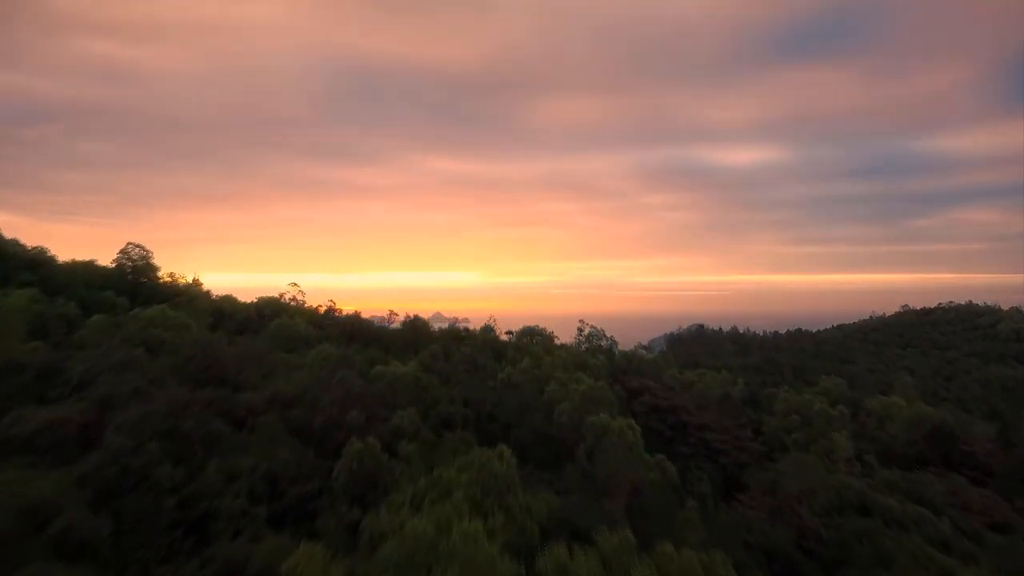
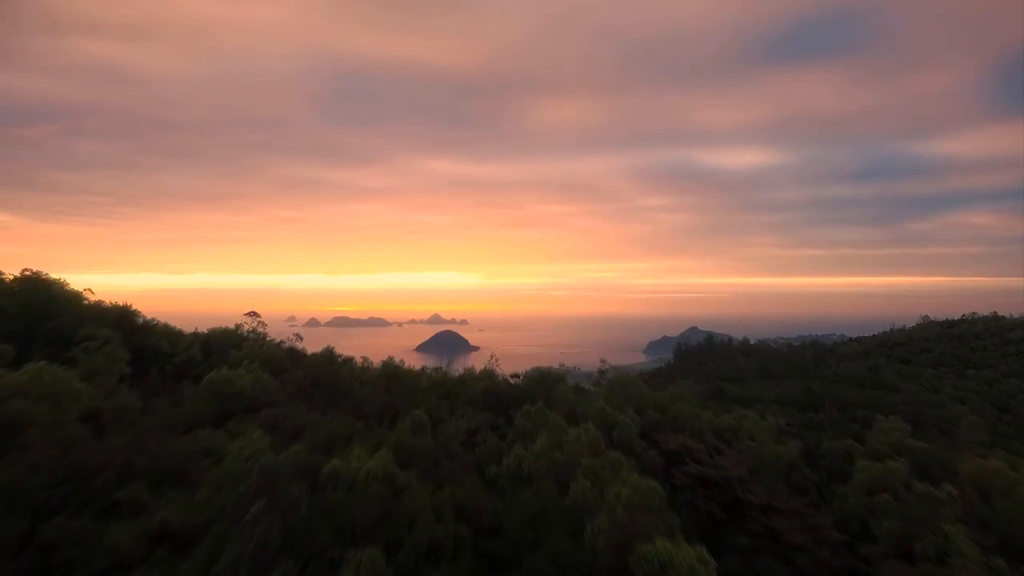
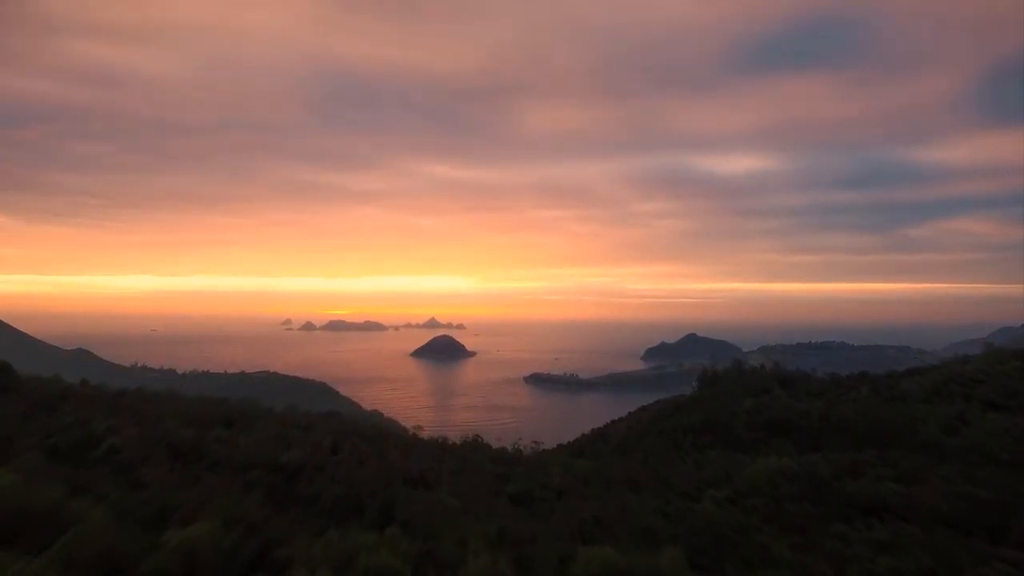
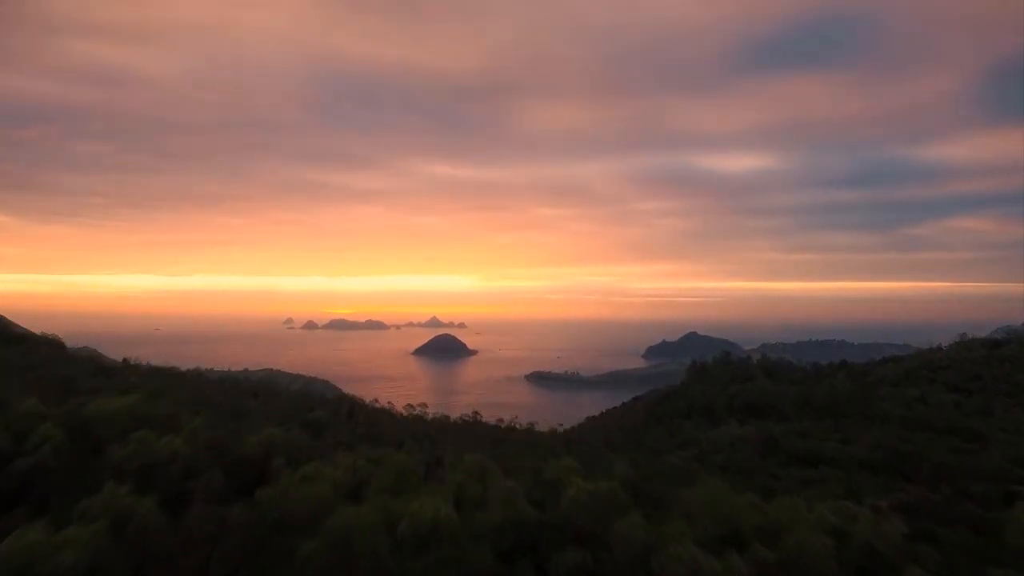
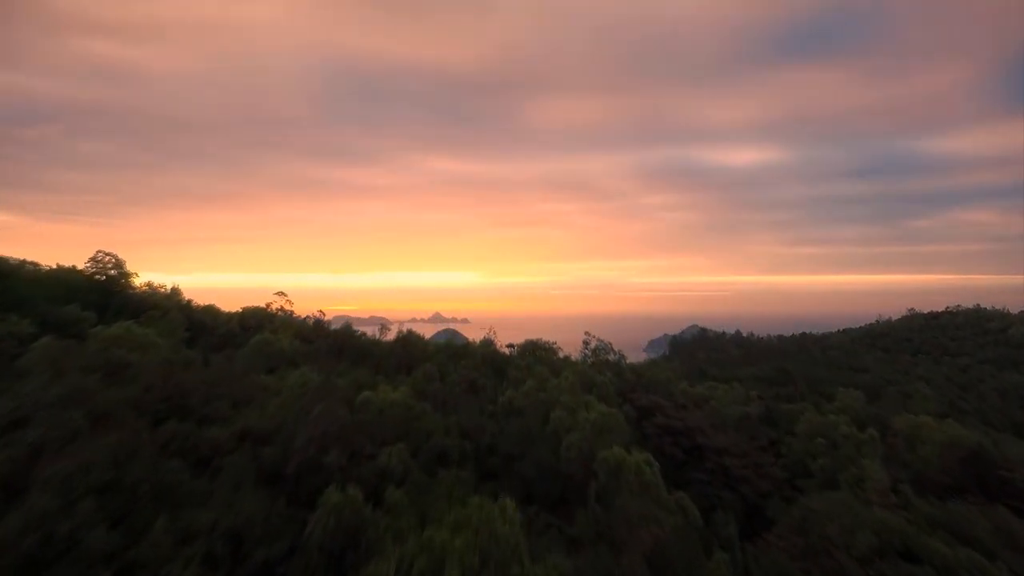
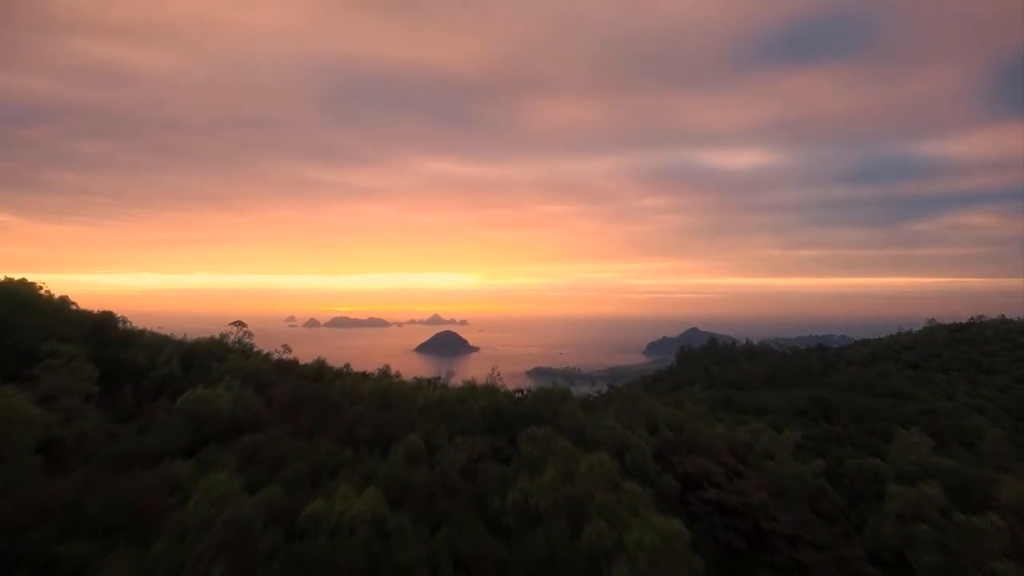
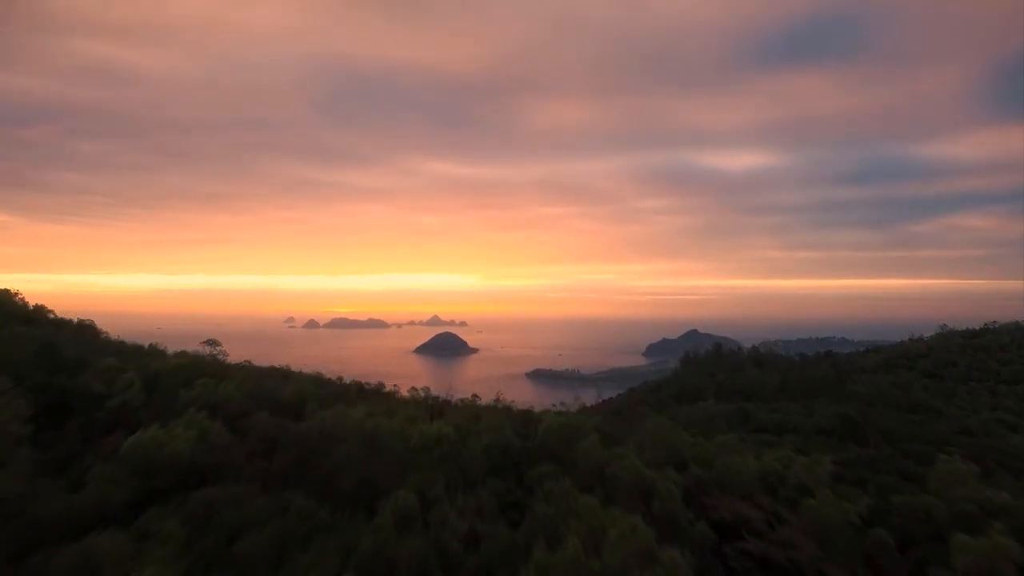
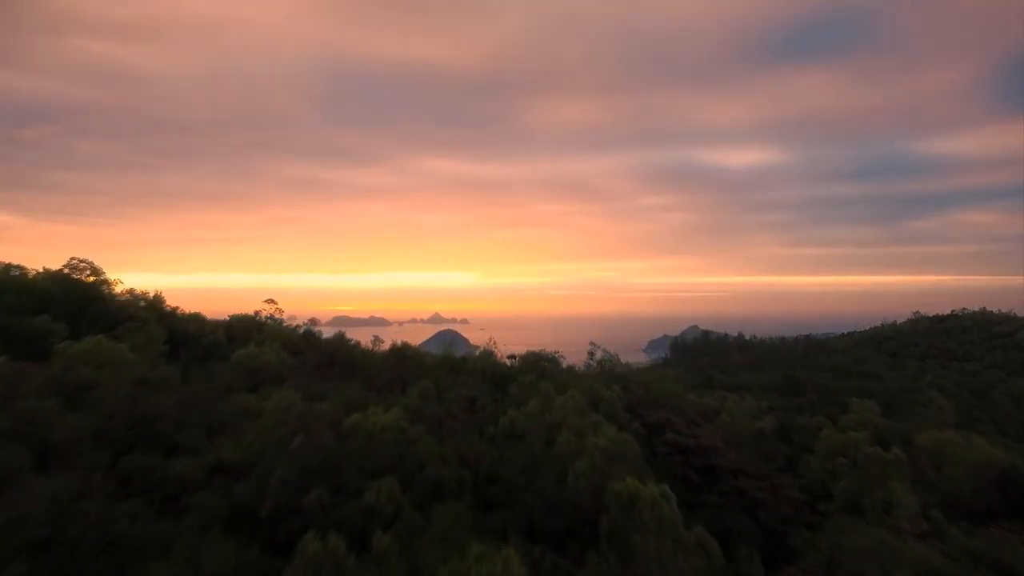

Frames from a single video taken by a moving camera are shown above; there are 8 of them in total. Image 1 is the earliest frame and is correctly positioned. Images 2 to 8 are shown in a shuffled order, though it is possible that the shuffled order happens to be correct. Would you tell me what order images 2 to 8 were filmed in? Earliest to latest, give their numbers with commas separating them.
5, 8, 2, 6, 7, 4, 3
